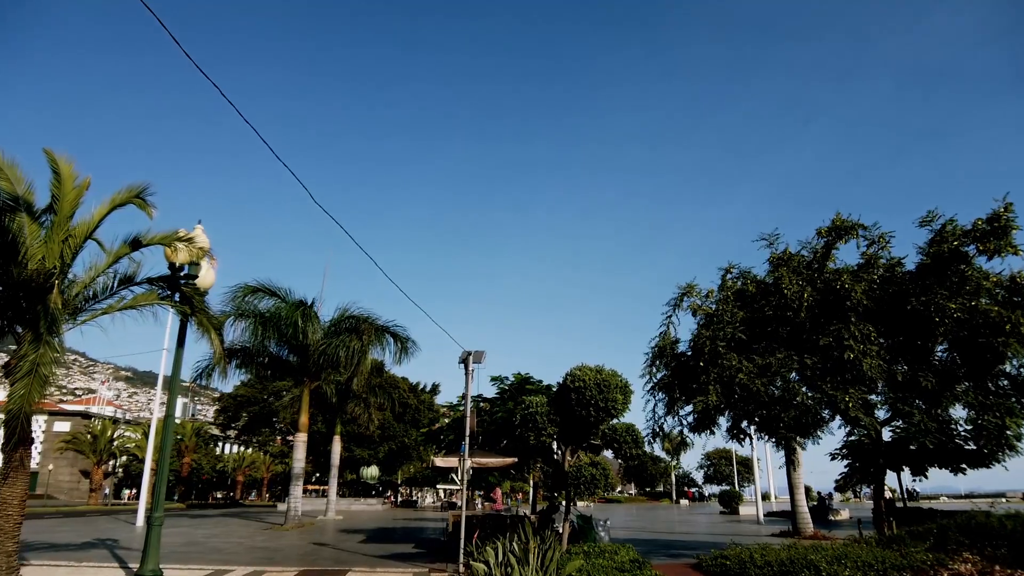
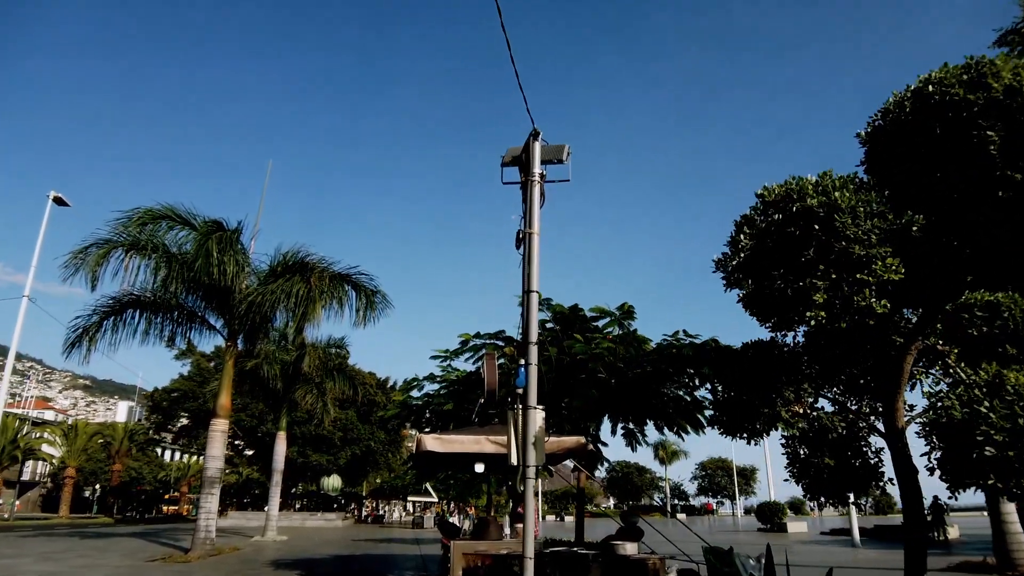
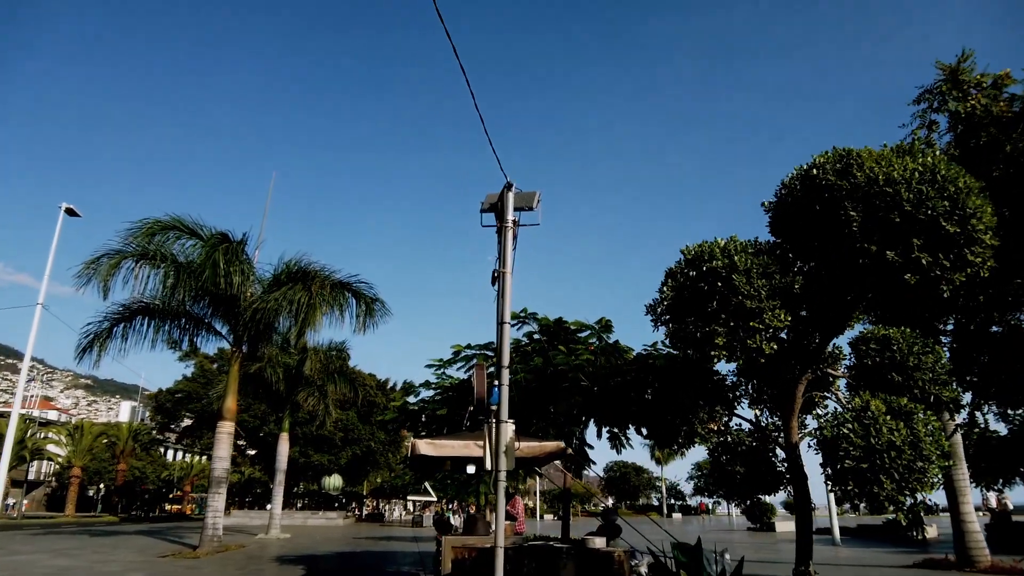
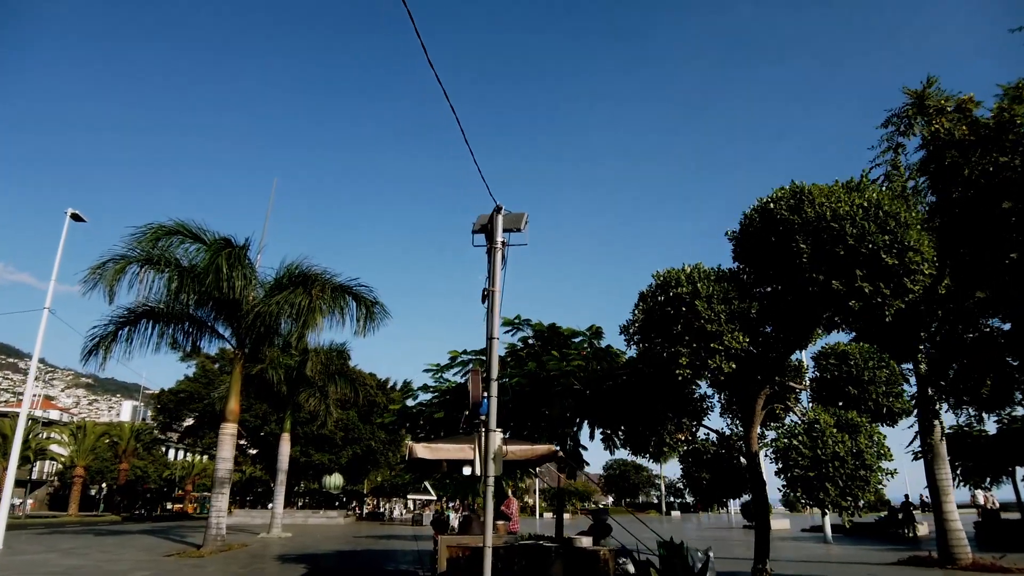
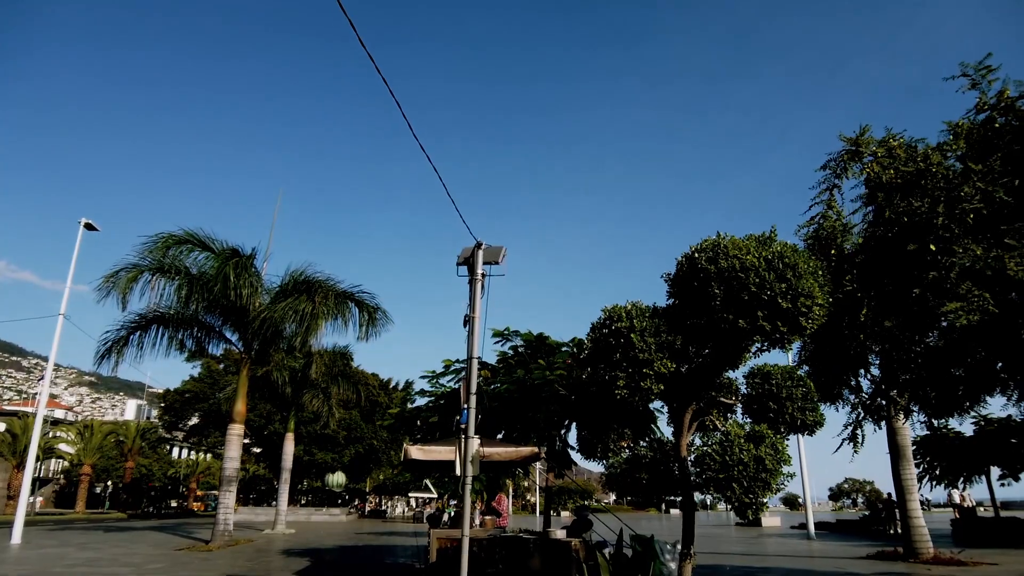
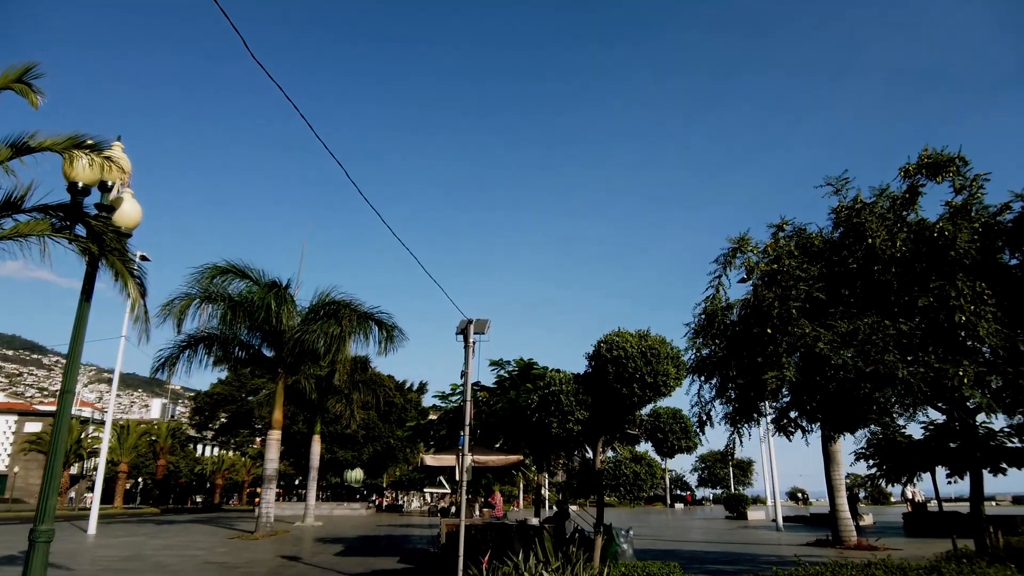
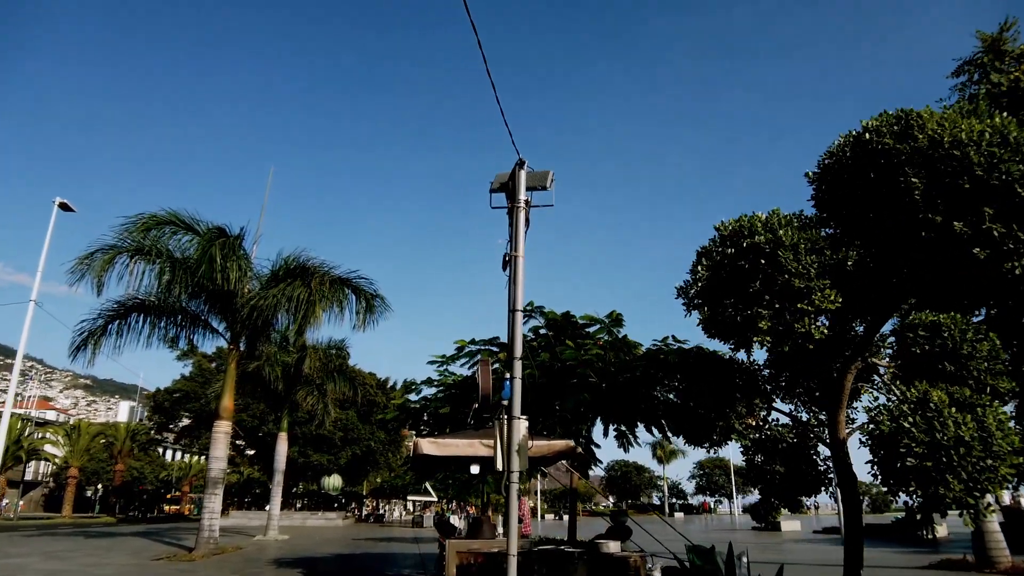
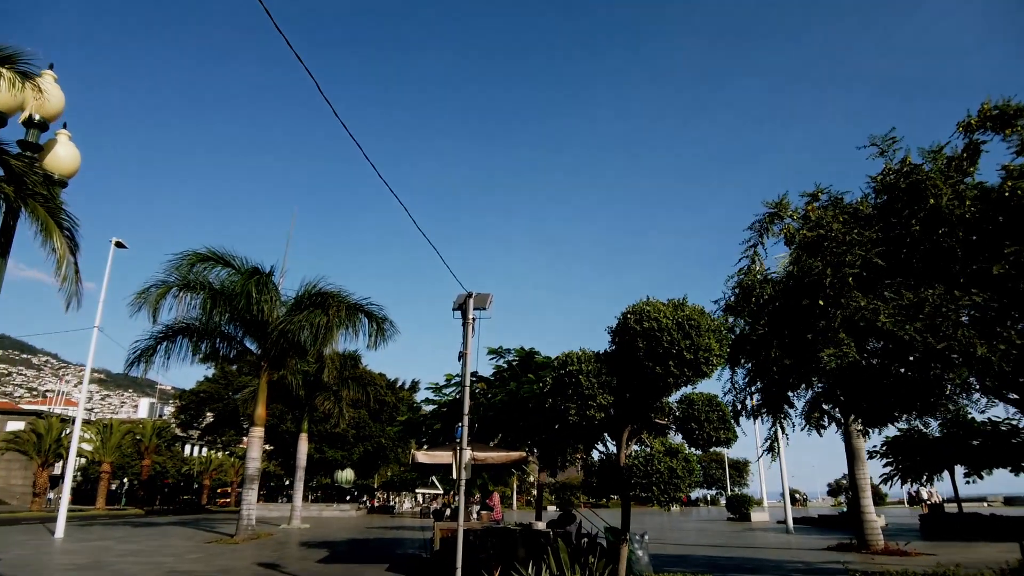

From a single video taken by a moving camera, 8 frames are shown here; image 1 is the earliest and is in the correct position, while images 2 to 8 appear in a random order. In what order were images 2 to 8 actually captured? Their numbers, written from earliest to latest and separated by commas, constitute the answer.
6, 8, 5, 4, 3, 7, 2
